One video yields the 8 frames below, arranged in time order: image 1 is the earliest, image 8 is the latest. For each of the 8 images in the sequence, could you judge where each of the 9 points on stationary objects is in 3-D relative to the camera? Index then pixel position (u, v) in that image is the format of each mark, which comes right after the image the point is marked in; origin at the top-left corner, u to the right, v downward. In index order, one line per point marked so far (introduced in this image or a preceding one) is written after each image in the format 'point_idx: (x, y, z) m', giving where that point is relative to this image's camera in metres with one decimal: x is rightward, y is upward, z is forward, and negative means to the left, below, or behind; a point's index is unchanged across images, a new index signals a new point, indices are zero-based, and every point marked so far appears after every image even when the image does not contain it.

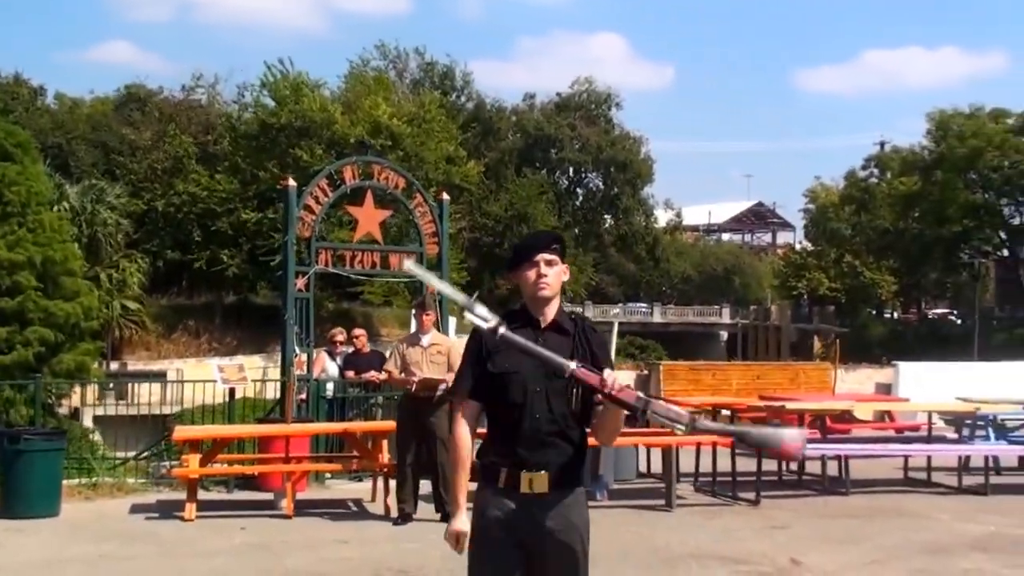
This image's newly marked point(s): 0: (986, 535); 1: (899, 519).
0: (+2.9, -1.6, +11.3) m
1: (+2.6, -1.5, +11.9) m
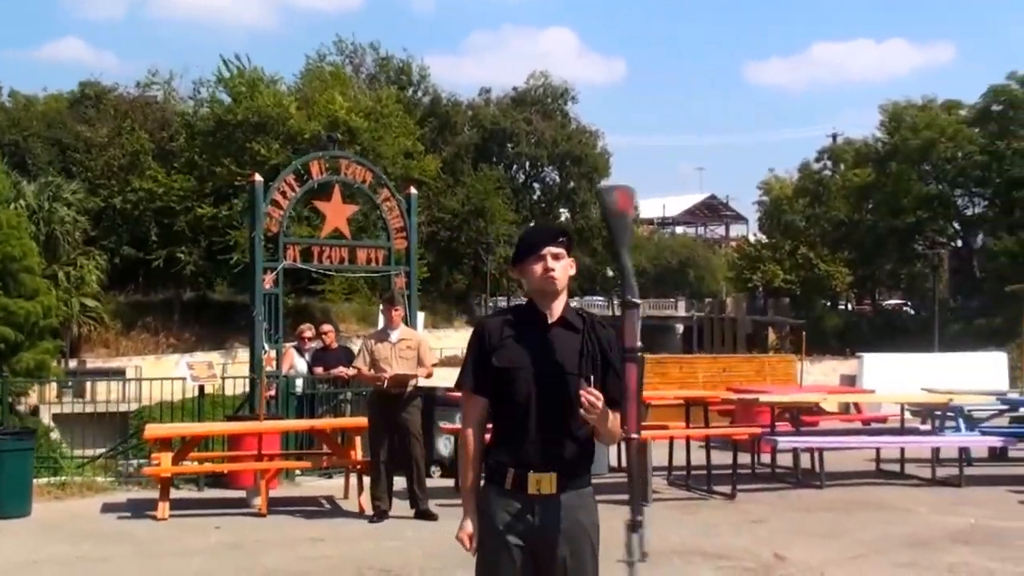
0: (+2.8, -1.5, +11.5) m
1: (+2.4, -1.5, +12.0) m
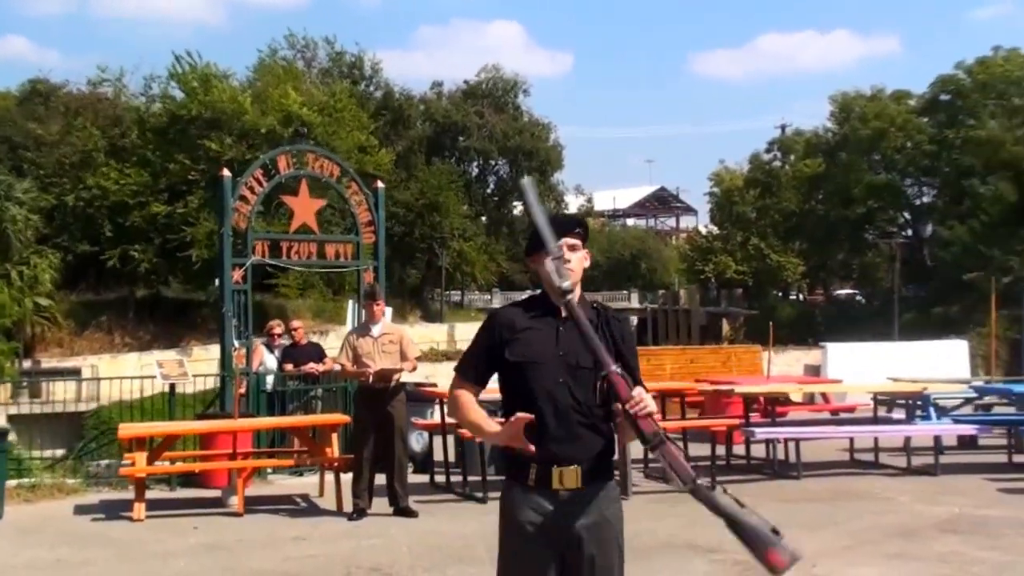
0: (+2.7, -1.4, +11.5) m
1: (+2.3, -1.4, +12.1) m
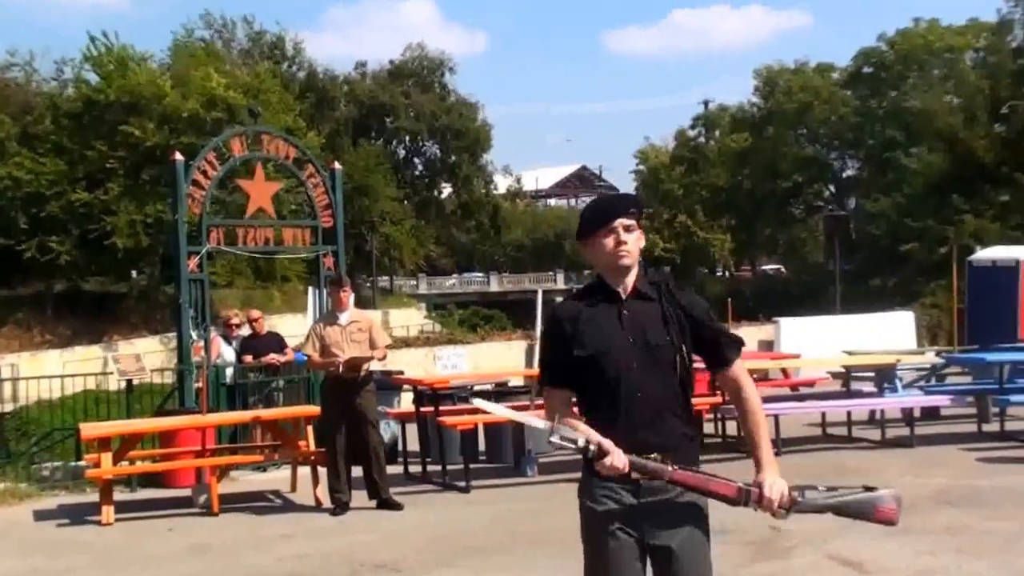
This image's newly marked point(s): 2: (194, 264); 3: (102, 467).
0: (+2.6, -1.3, +11.4) m
1: (+2.2, -1.2, +11.9) m
2: (-2.3, +0.2, +13.4) m
3: (-2.5, -1.1, +11.4) m
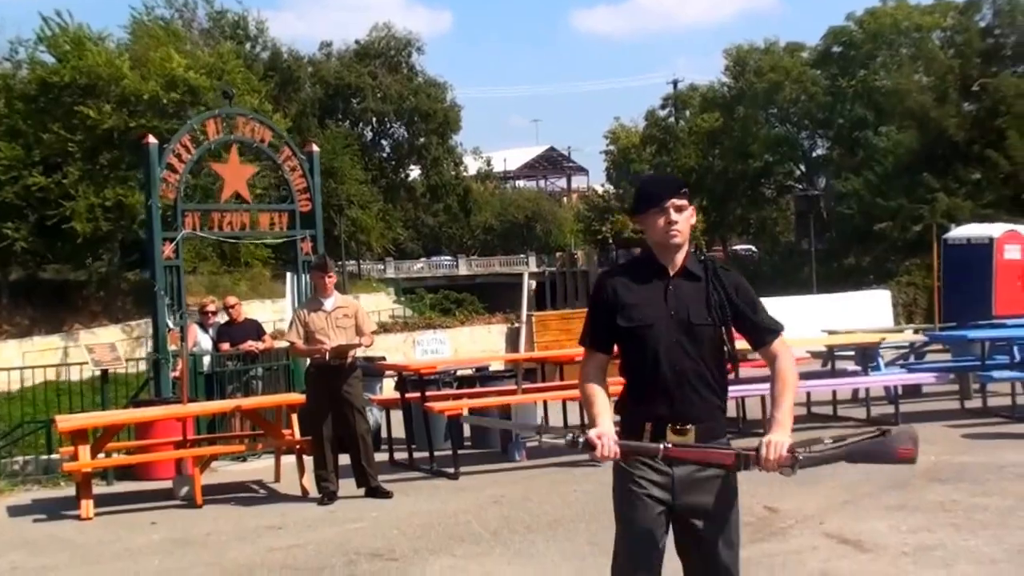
0: (+2.6, -1.1, +11.3) m
1: (+2.1, -1.1, +11.8) m
2: (-2.5, +0.3, +13.1) m
3: (-2.6, -1.0, +11.1) m
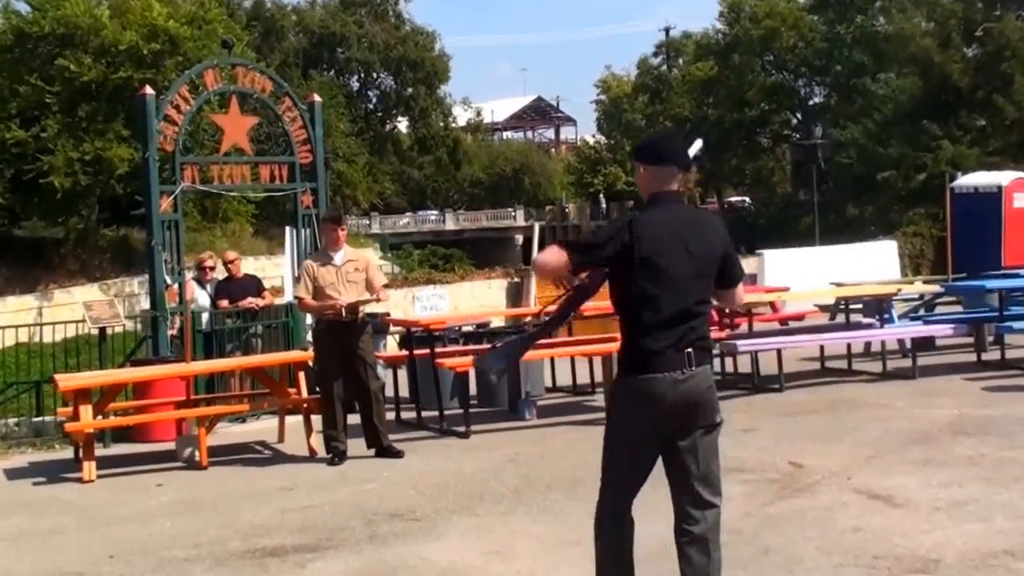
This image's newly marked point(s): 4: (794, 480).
0: (+2.7, -0.8, +11.0) m
1: (+2.2, -0.8, +11.5) m
2: (-2.4, +0.6, +12.7) m
3: (-2.5, -0.8, +10.6) m
4: (+1.6, -1.1, +9.9) m
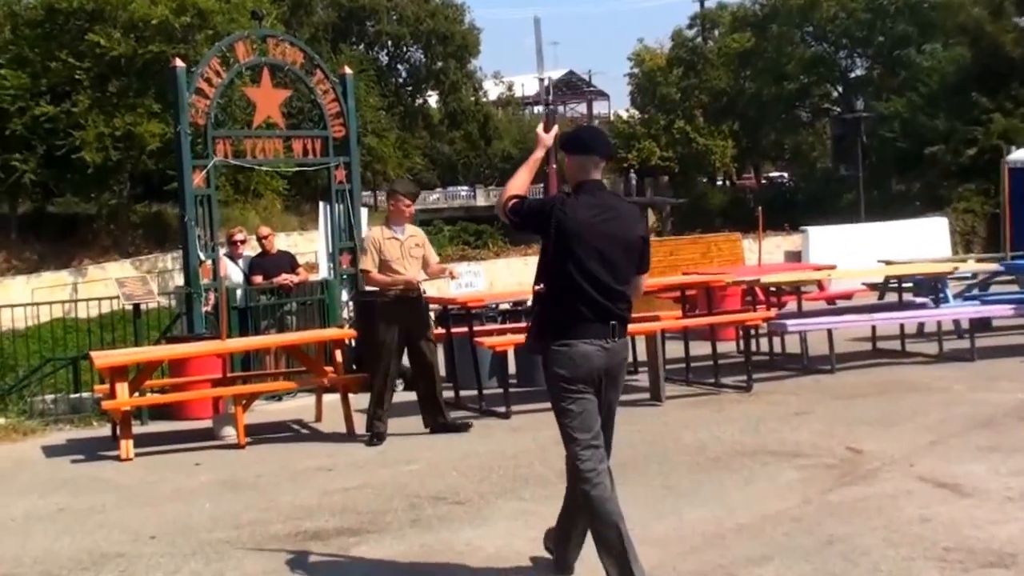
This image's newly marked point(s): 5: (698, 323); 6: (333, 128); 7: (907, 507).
0: (+2.9, -0.7, +10.6) m
1: (+2.5, -0.6, +11.1) m
2: (-2.1, +0.7, +12.3) m
3: (-2.2, -0.6, +10.3) m
4: (+1.8, -0.9, +9.5) m
5: (+1.2, -0.2, +11.5) m
6: (-1.3, +1.1, +12.5) m
7: (+1.8, -1.0, +8.5) m
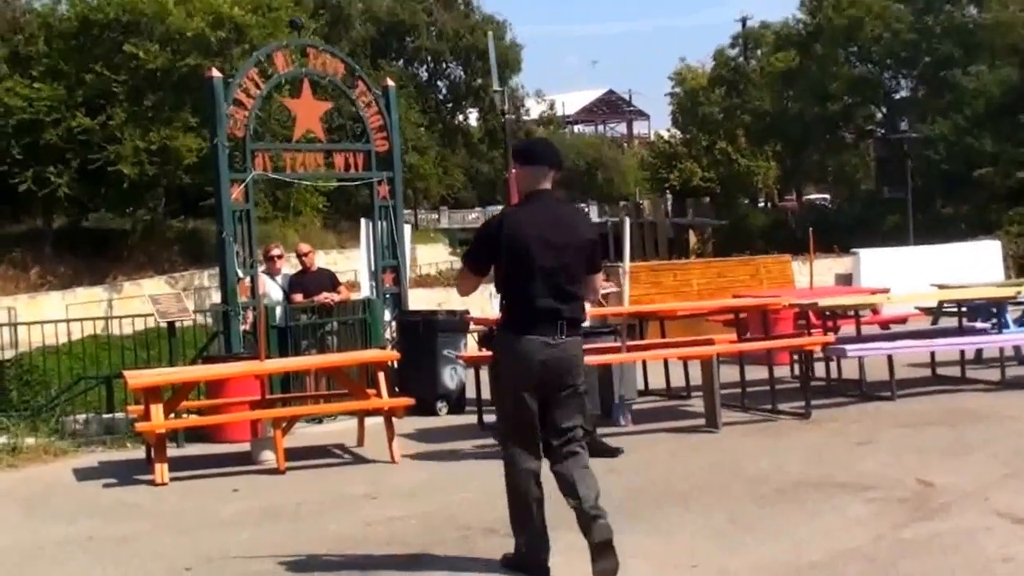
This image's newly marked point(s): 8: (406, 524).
0: (+3.2, -0.8, +10.2) m
1: (+2.8, -0.8, +10.7) m
2: (-1.8, +0.6, +11.9) m
3: (-2.0, -0.7, +9.9) m
4: (+2.1, -1.1, +9.1) m
5: (+1.5, -0.4, +11.0) m
6: (-0.9, +1.0, +12.2) m
7: (+2.1, -1.1, +8.1) m
8: (-0.5, -1.2, +8.9) m
